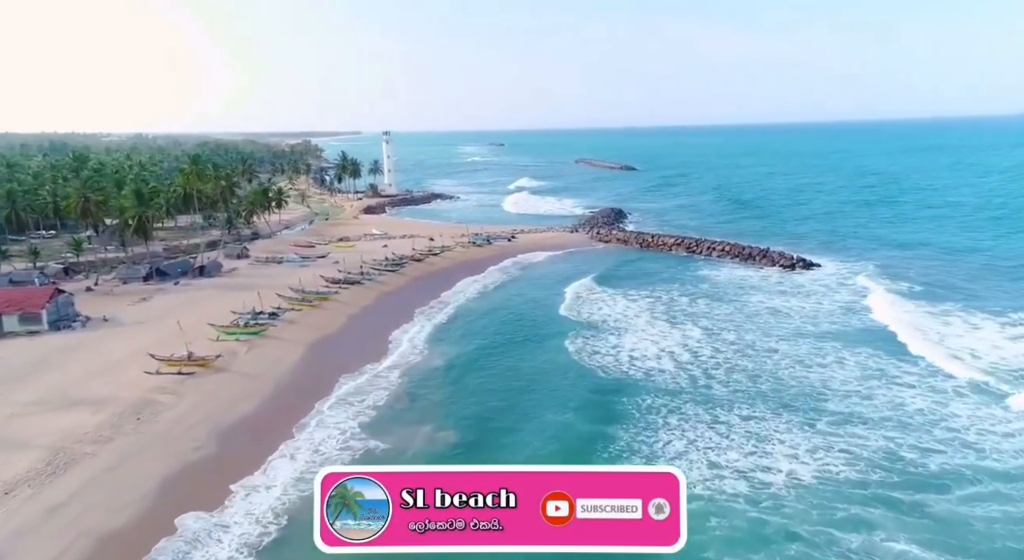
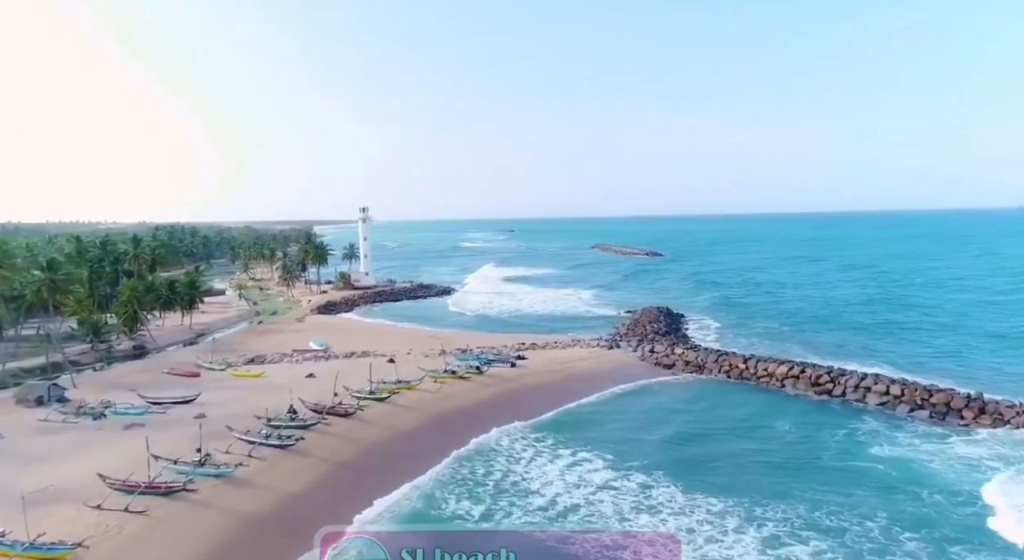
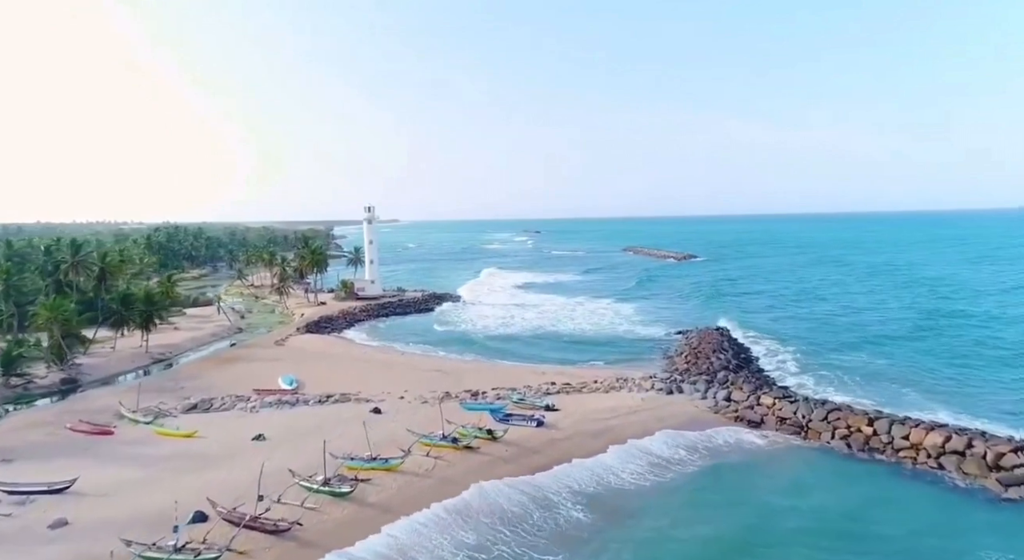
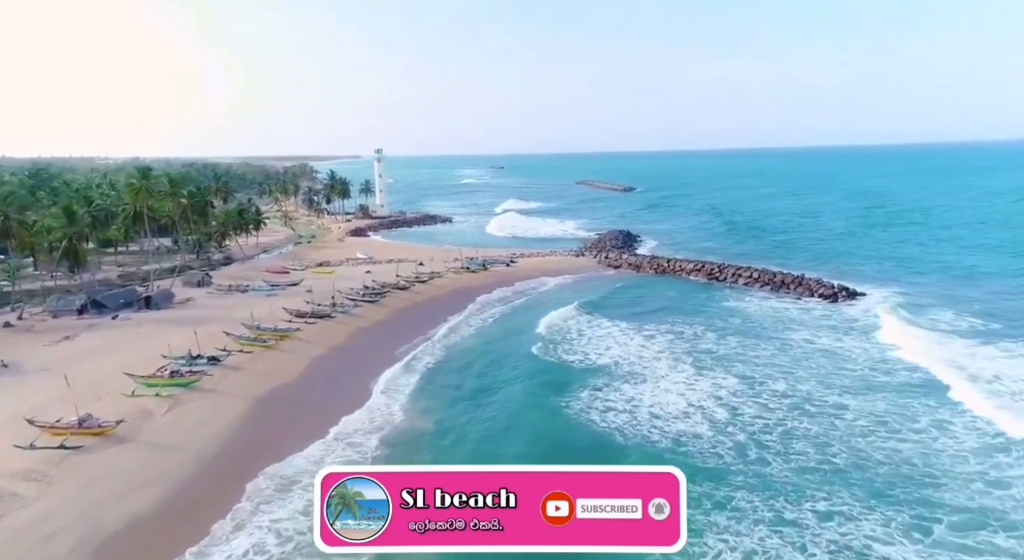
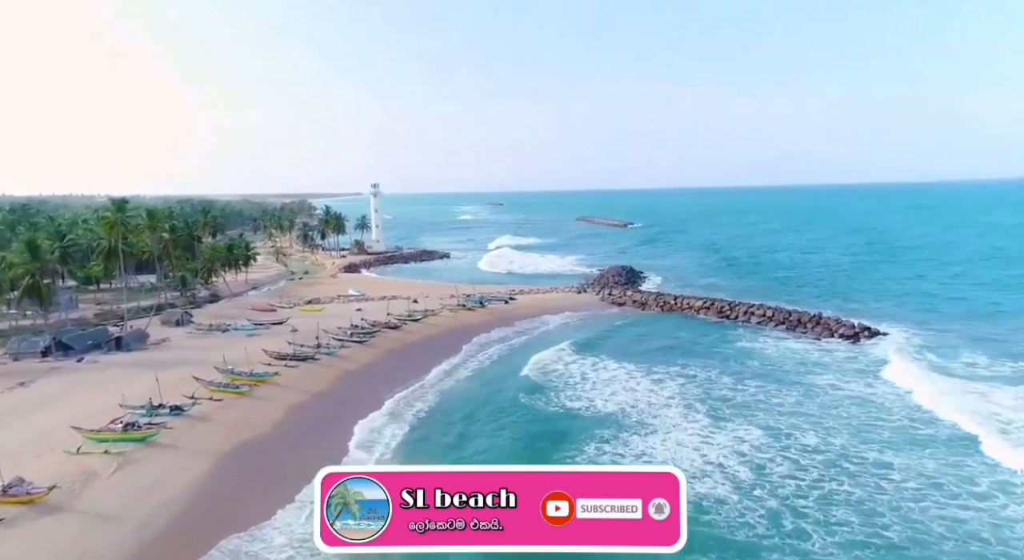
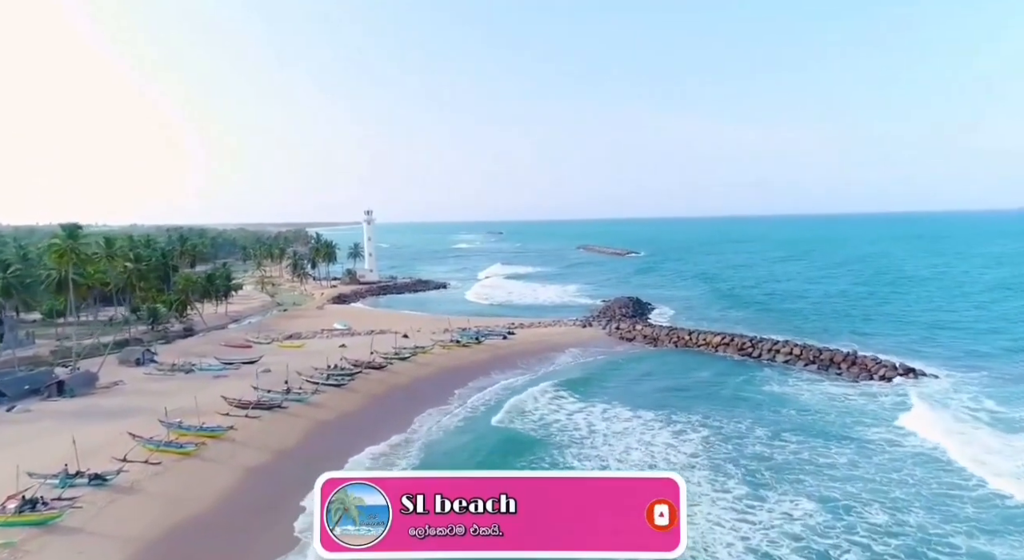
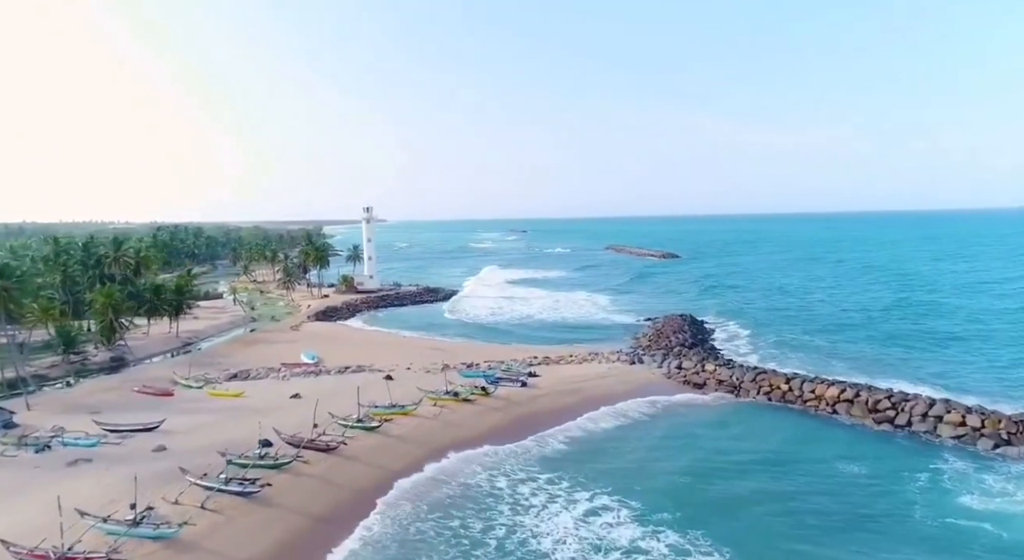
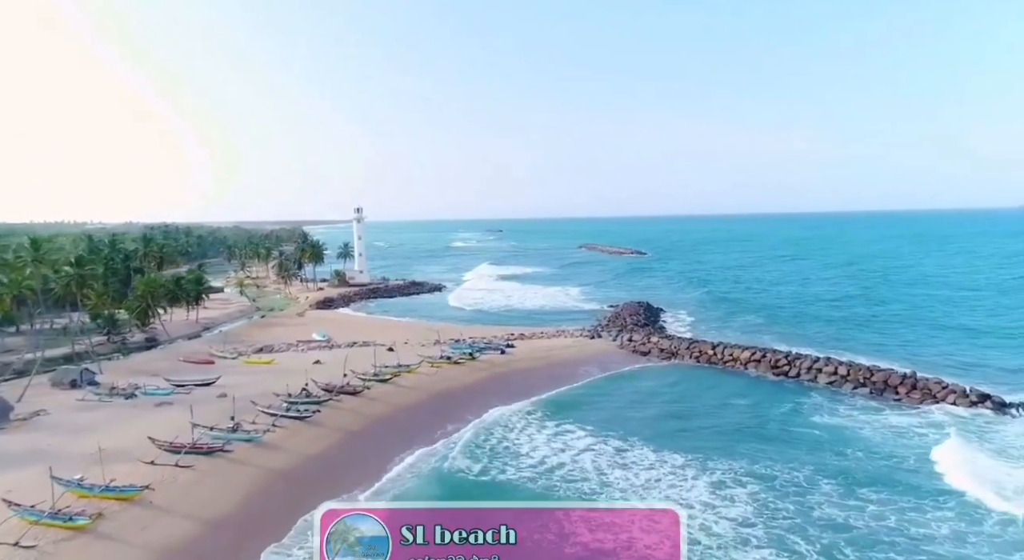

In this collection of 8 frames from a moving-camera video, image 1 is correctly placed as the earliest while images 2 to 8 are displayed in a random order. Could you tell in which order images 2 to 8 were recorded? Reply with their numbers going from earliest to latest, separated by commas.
4, 5, 6, 8, 2, 7, 3
